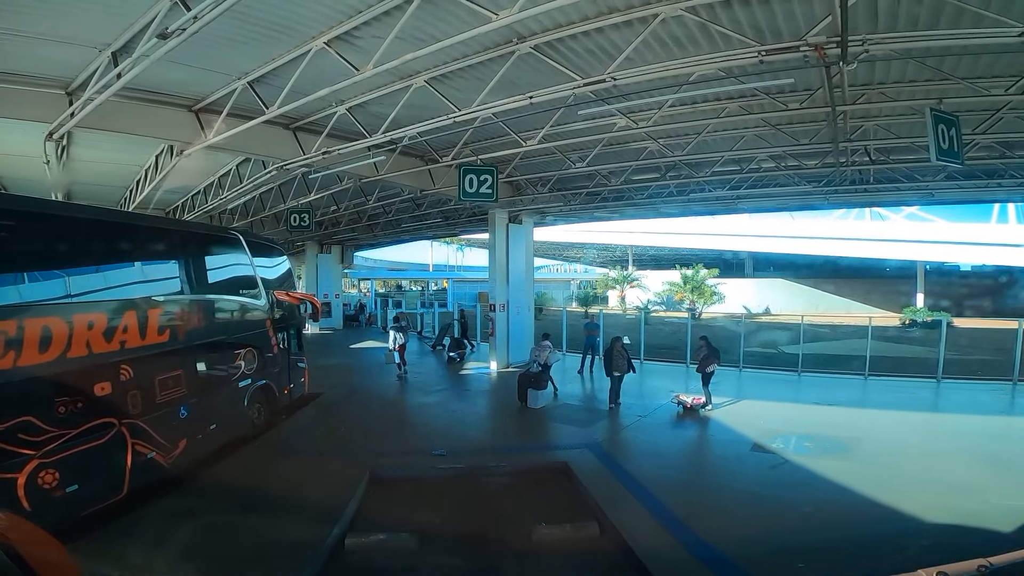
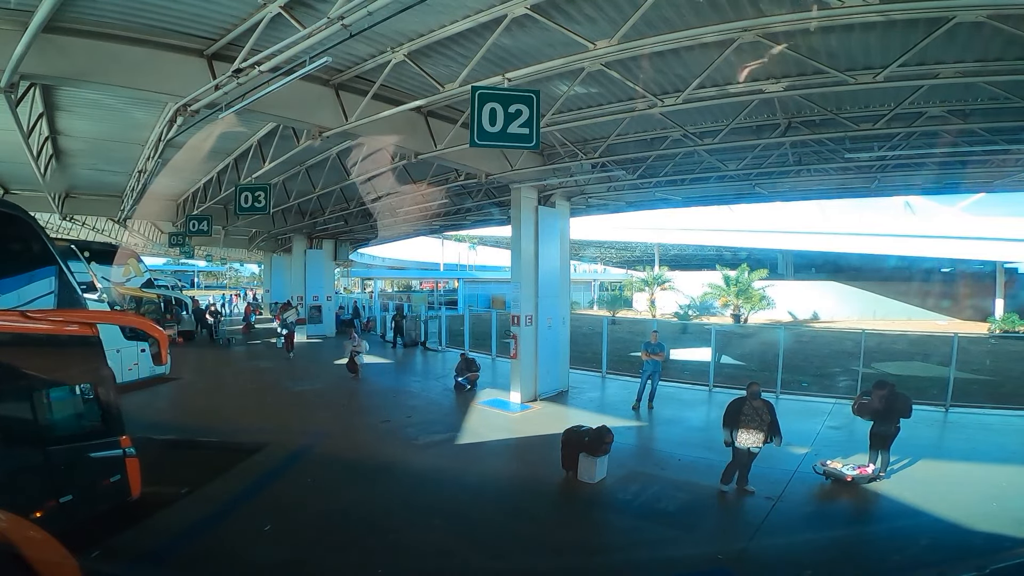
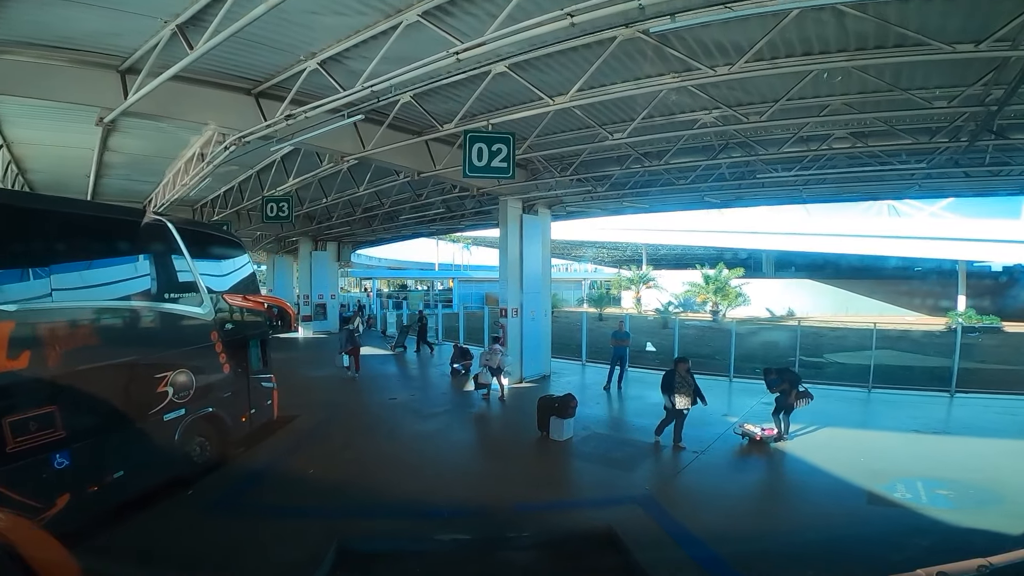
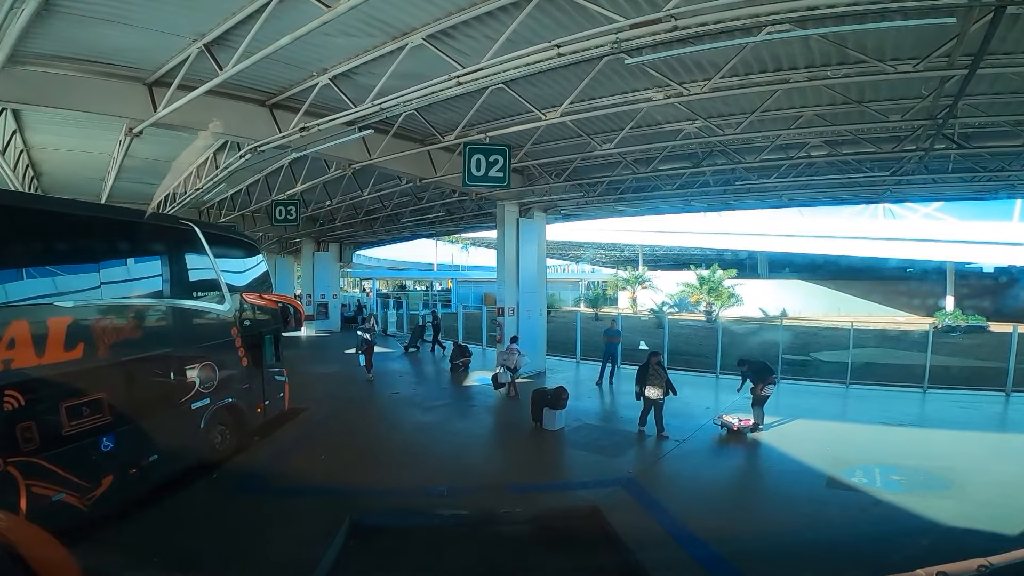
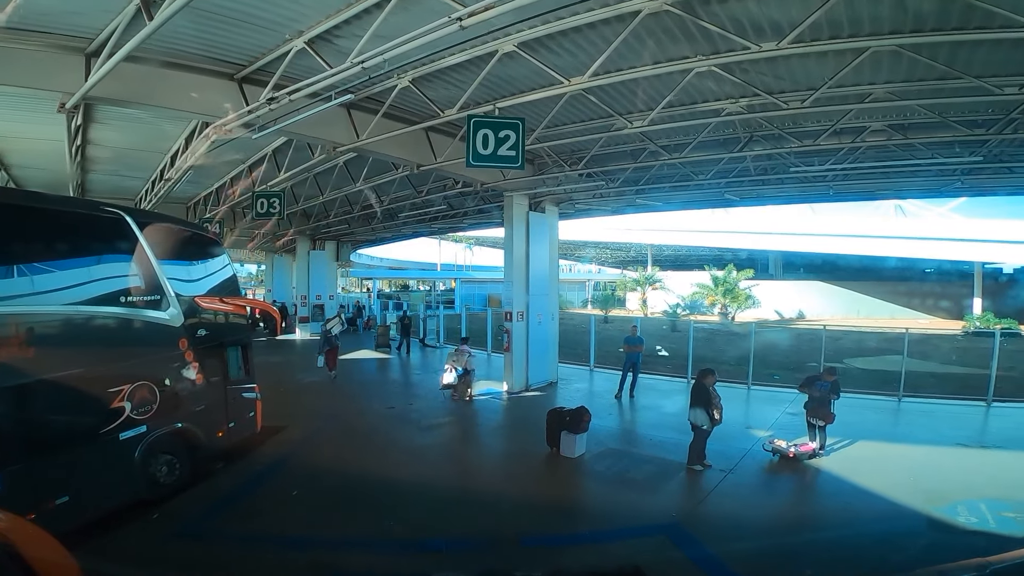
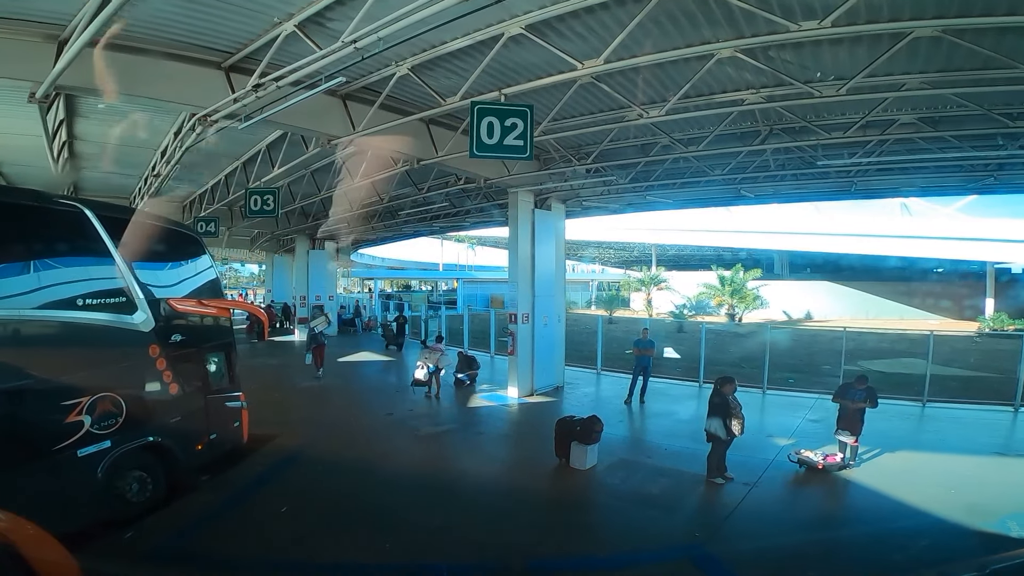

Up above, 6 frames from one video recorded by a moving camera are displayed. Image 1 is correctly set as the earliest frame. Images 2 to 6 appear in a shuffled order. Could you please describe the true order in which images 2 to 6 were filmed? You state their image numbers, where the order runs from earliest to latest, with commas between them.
4, 3, 5, 6, 2
